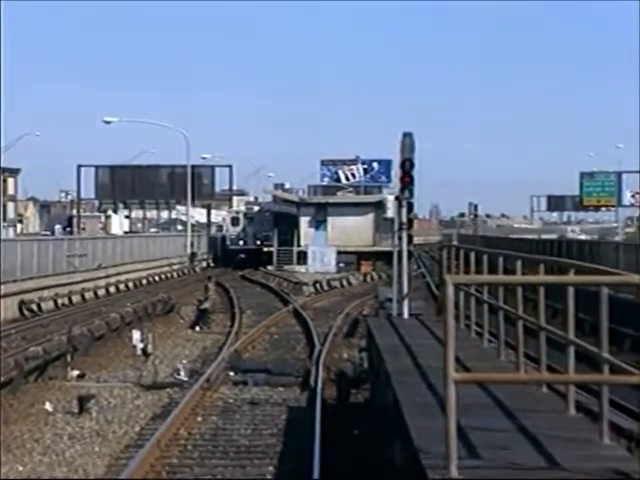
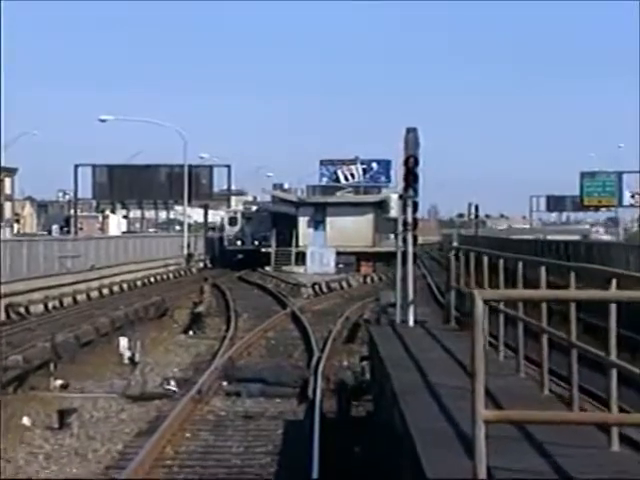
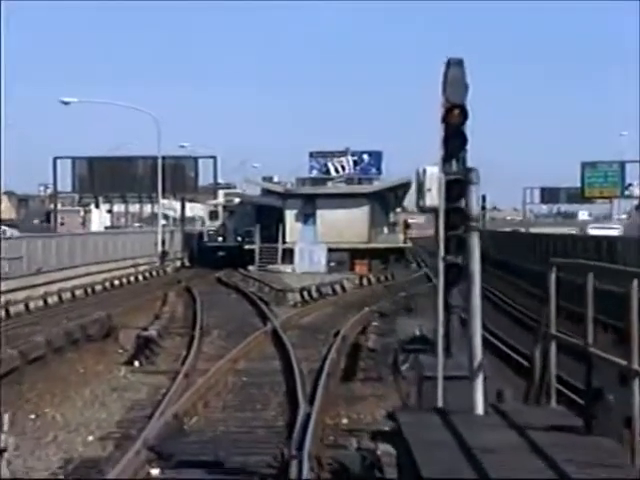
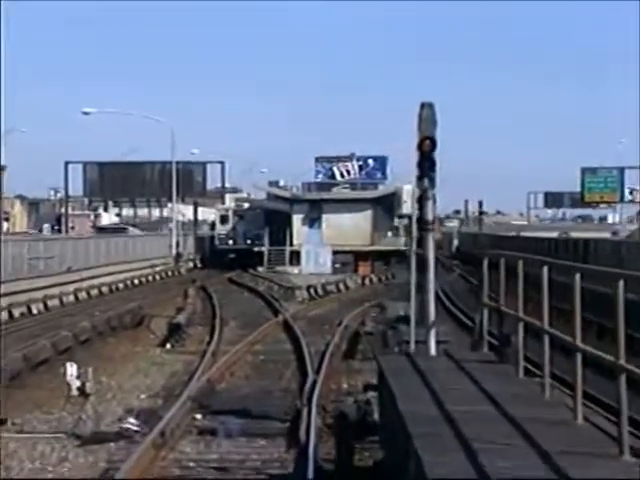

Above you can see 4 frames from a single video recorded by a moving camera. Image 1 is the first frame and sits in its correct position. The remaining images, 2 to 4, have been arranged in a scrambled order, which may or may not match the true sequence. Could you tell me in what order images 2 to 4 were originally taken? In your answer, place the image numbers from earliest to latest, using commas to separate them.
2, 4, 3
